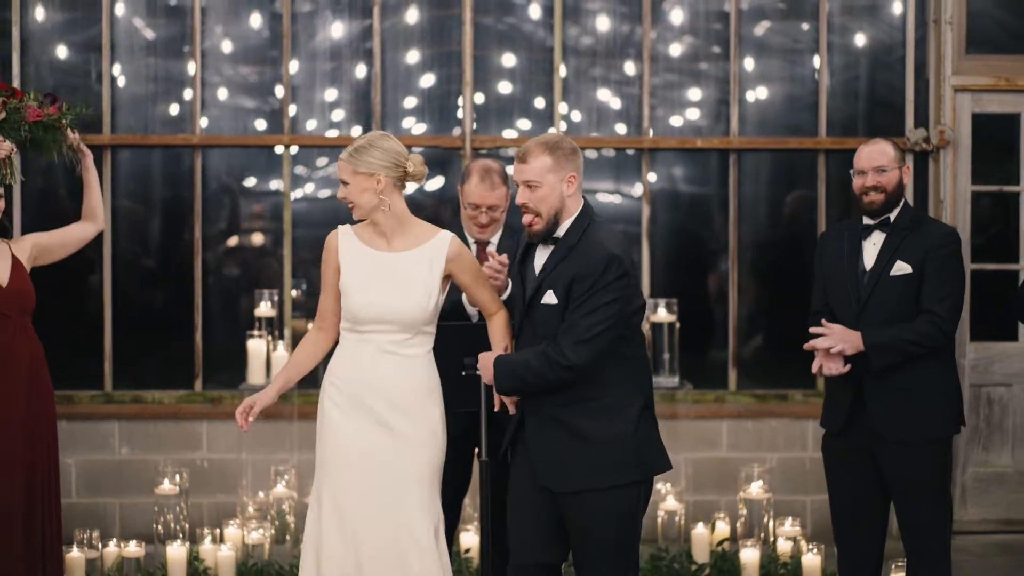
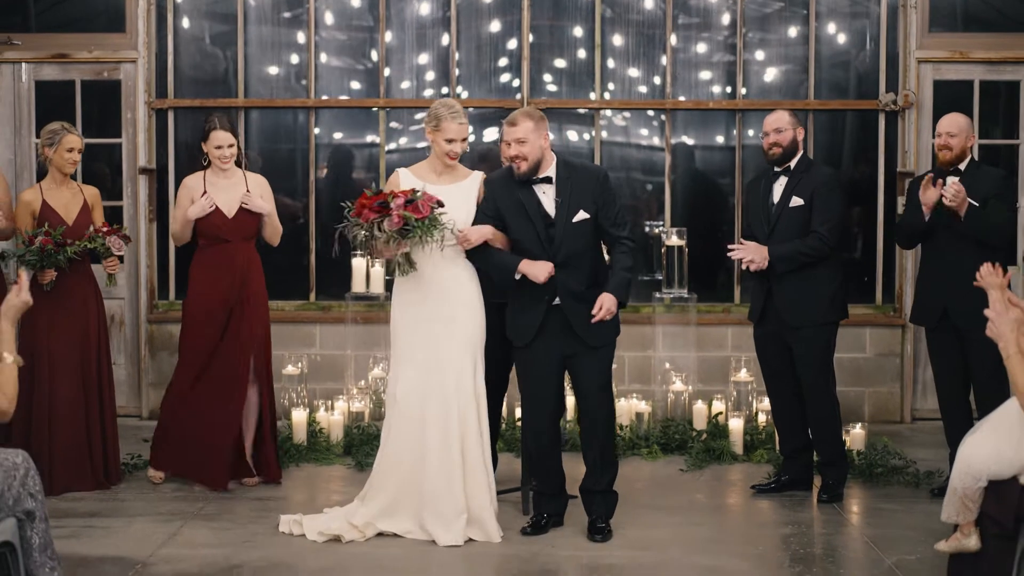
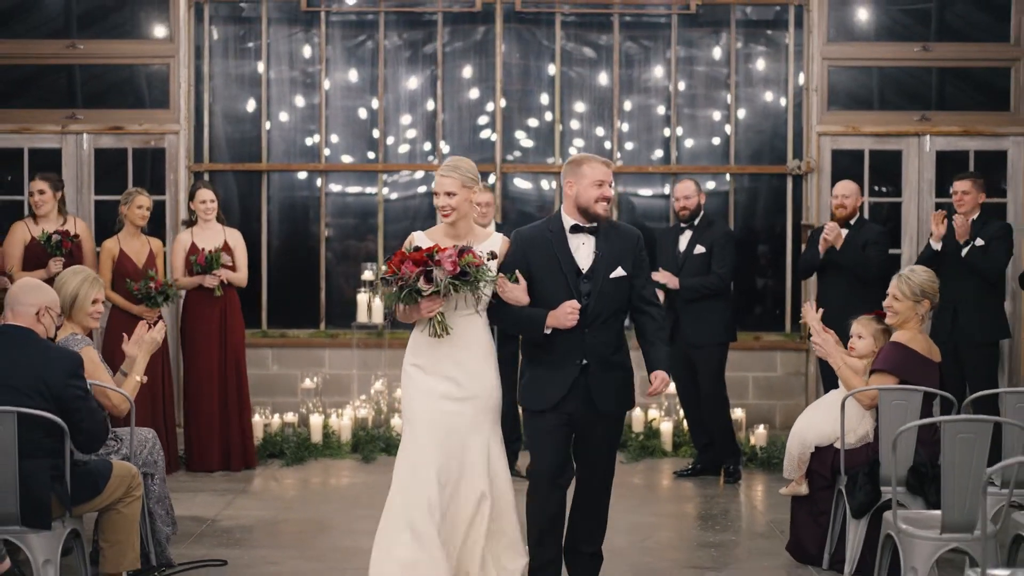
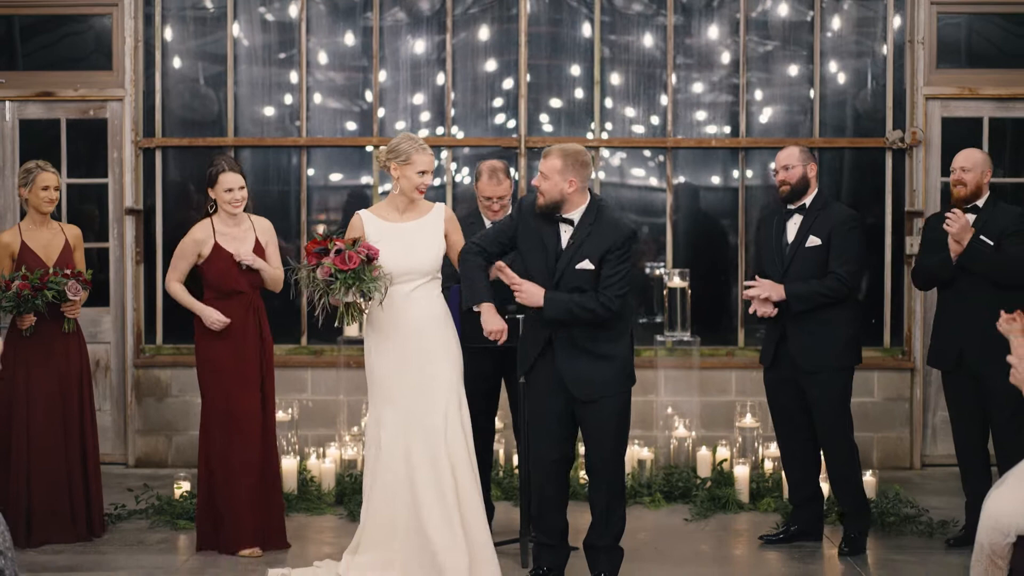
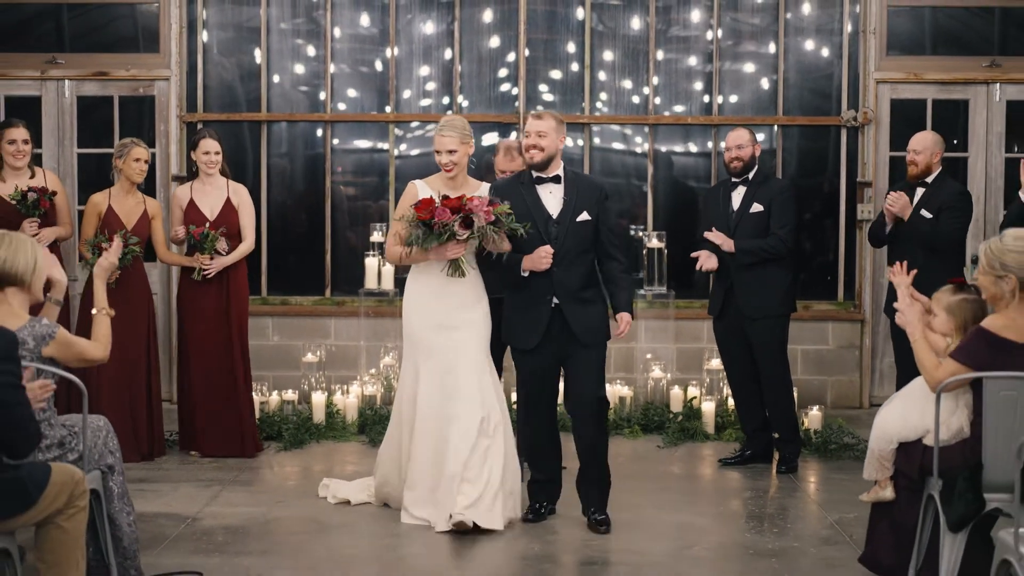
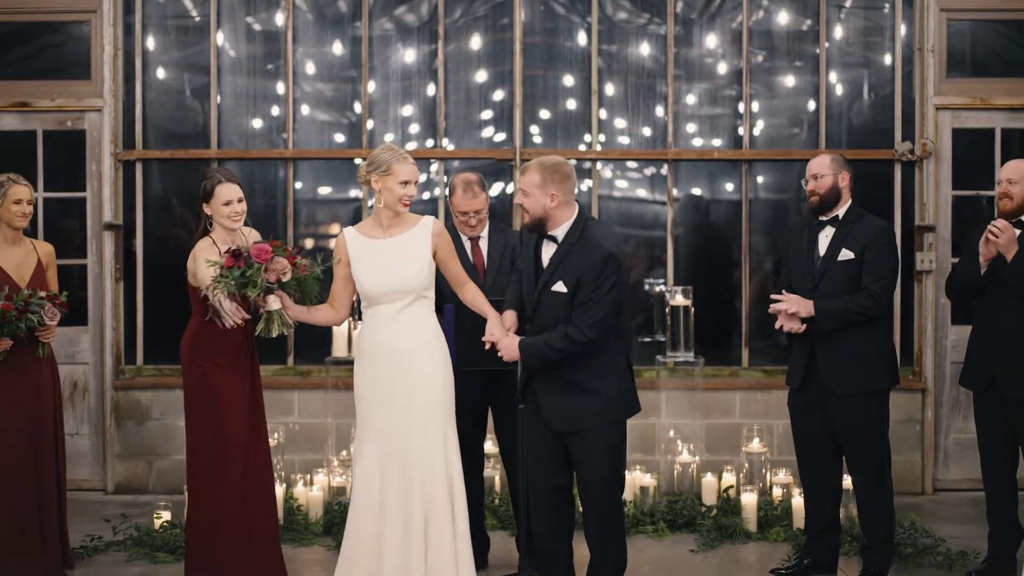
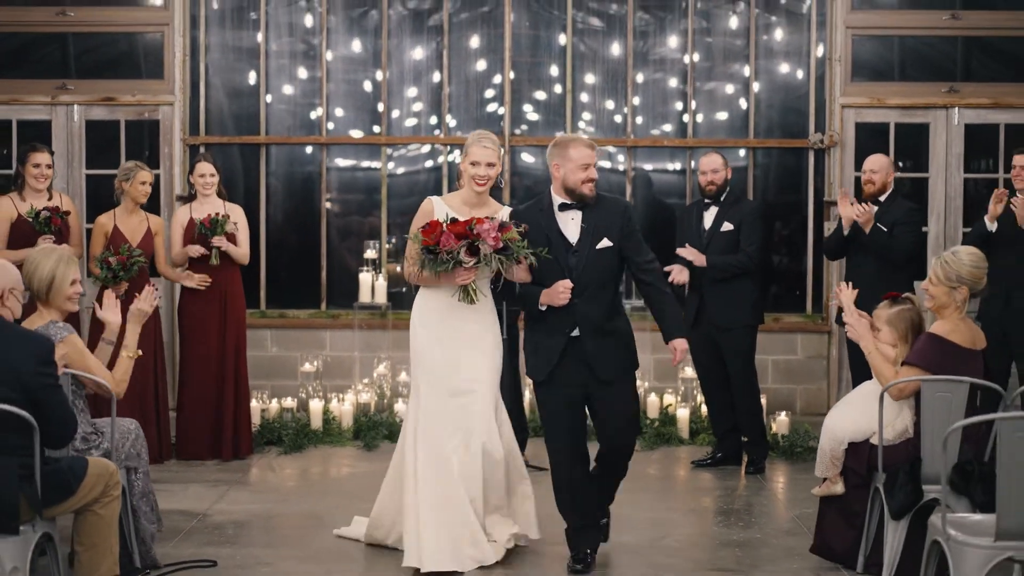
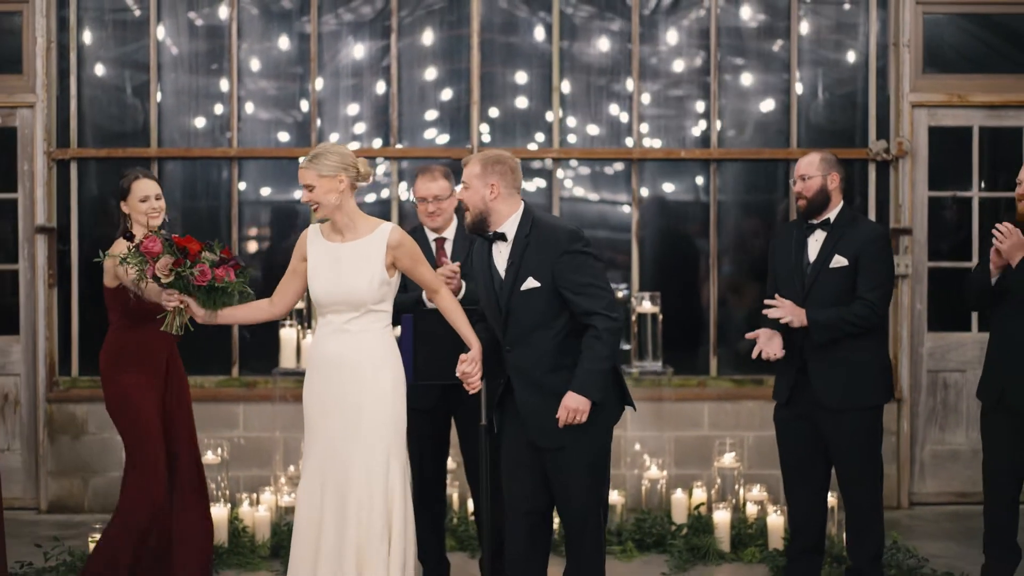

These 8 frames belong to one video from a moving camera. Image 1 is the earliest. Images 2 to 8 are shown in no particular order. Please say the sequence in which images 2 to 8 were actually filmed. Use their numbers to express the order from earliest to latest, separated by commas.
8, 6, 4, 2, 5, 7, 3
